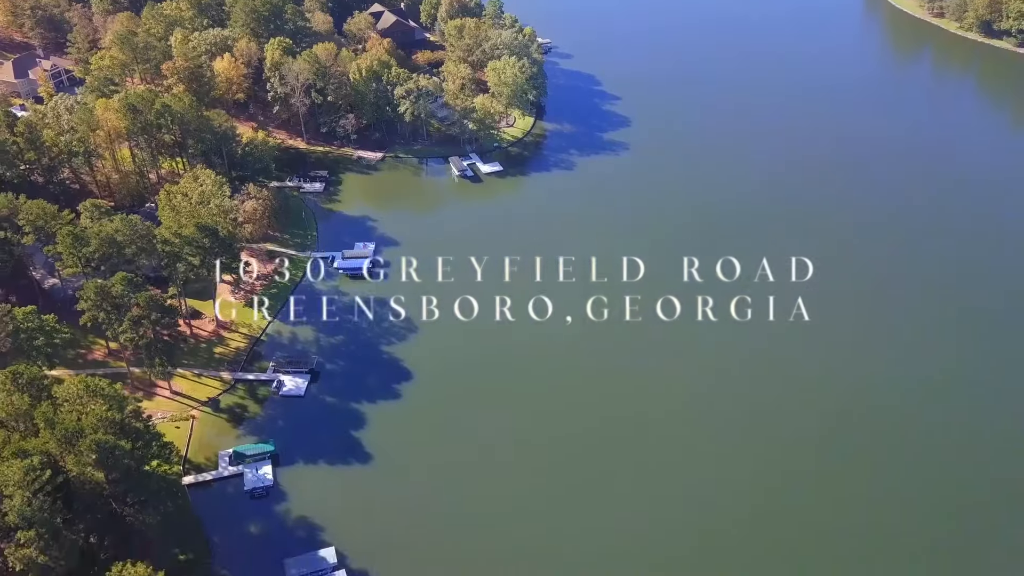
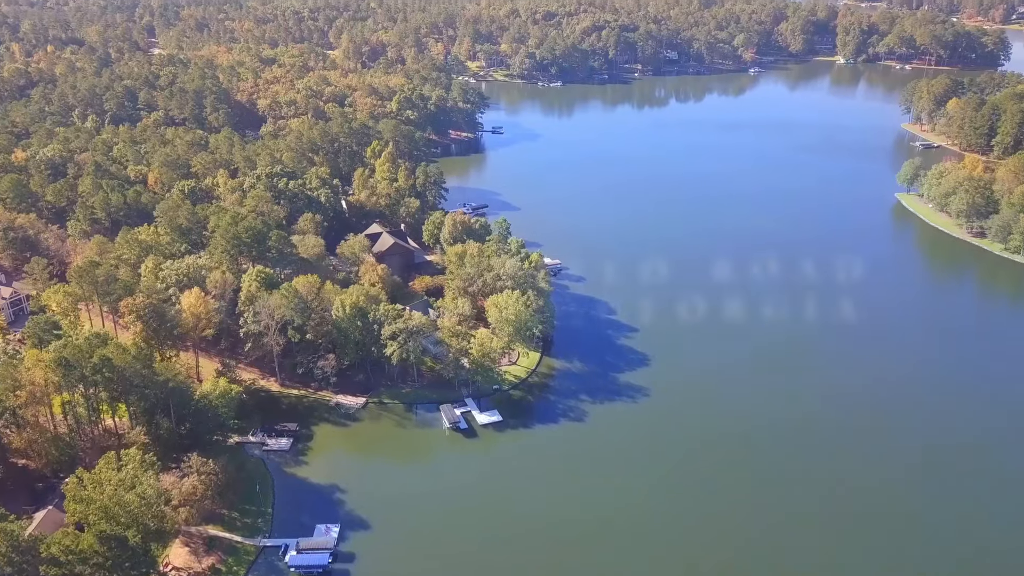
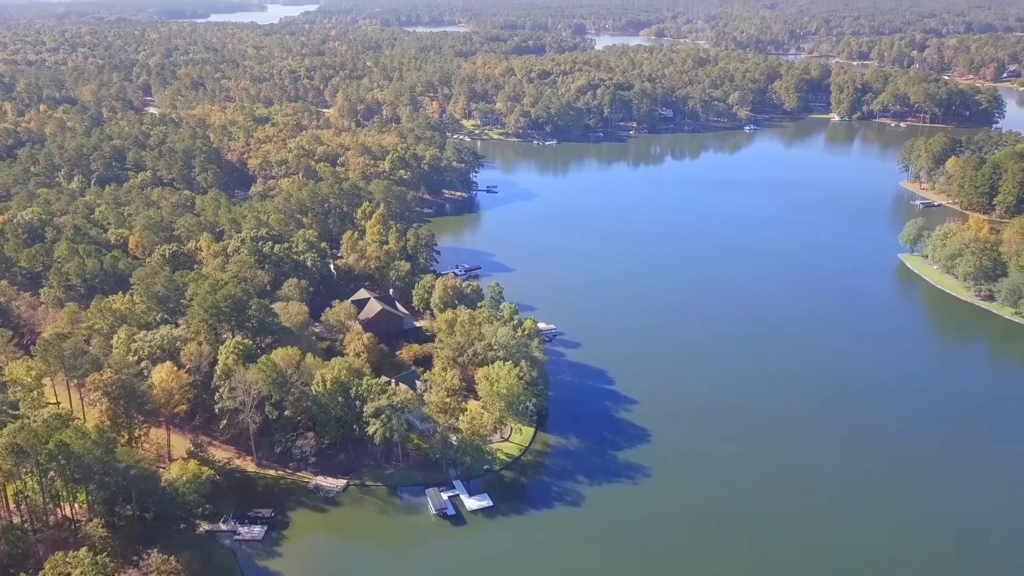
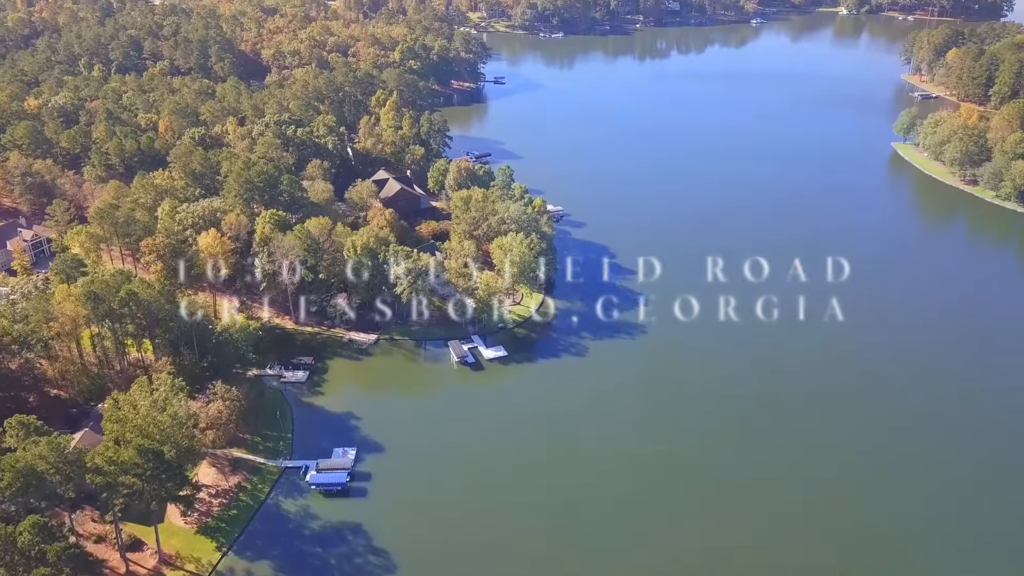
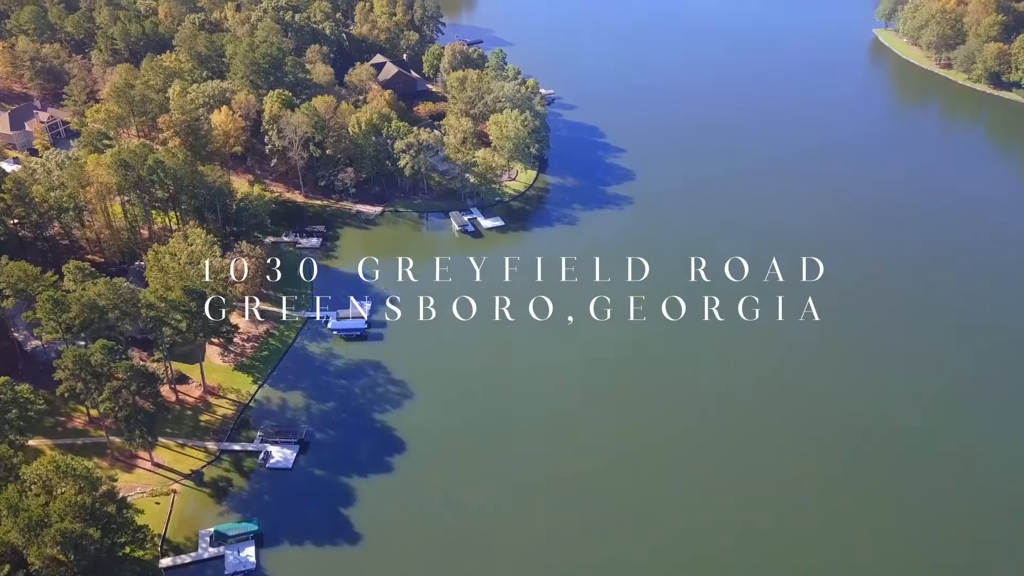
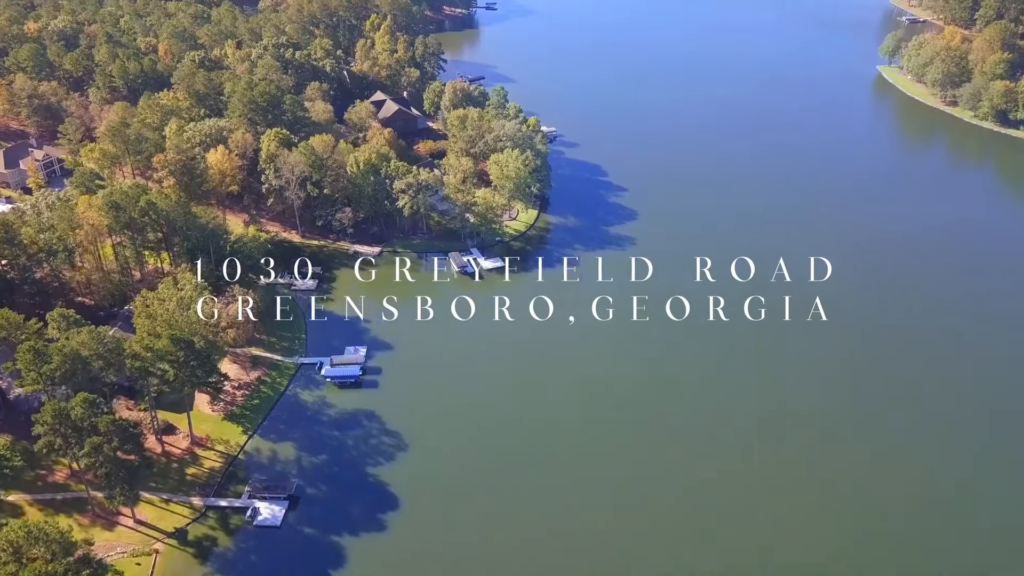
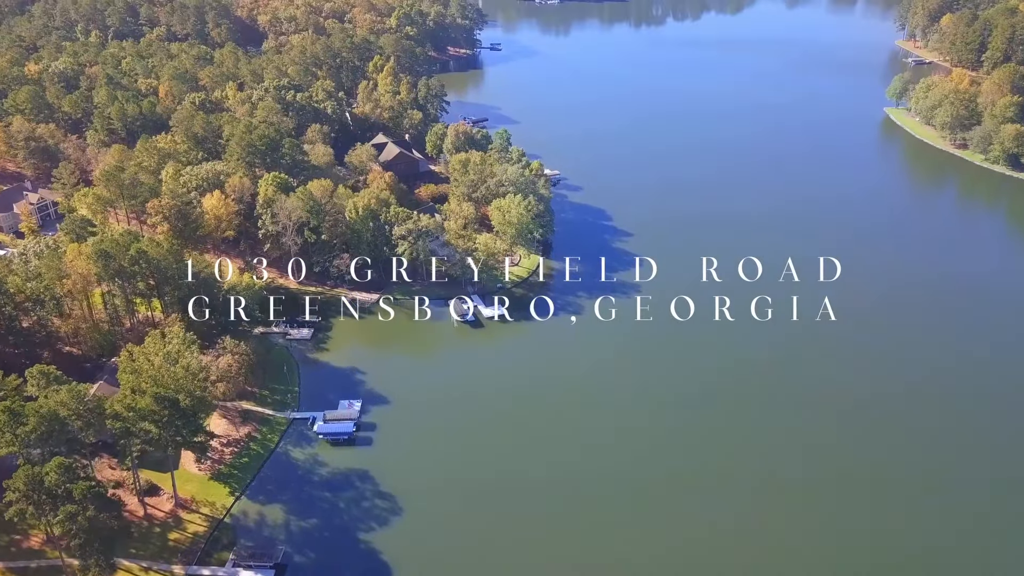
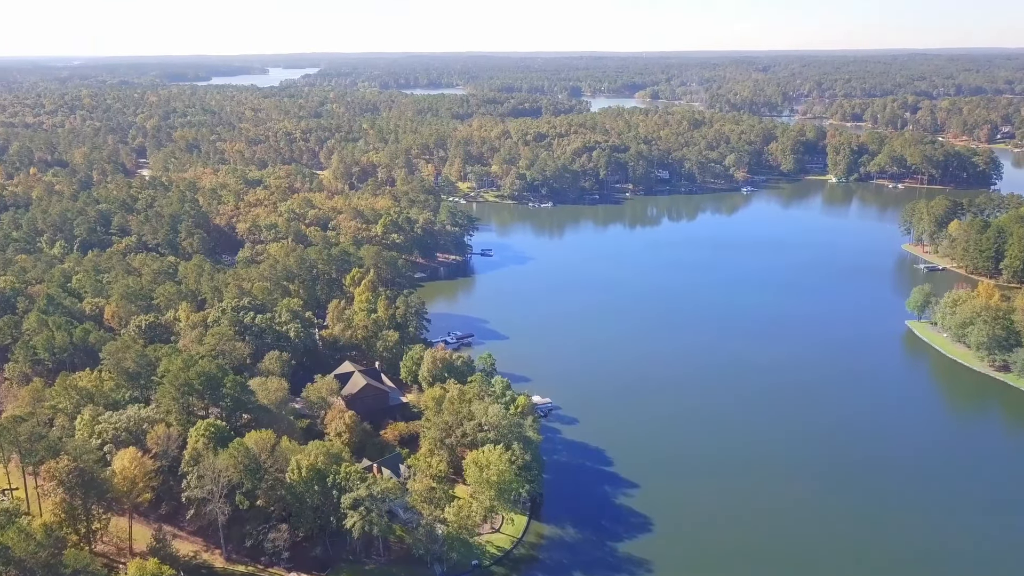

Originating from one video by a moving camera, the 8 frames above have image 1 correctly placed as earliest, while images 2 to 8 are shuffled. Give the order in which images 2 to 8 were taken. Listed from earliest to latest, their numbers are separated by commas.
5, 6, 7, 4, 2, 3, 8
